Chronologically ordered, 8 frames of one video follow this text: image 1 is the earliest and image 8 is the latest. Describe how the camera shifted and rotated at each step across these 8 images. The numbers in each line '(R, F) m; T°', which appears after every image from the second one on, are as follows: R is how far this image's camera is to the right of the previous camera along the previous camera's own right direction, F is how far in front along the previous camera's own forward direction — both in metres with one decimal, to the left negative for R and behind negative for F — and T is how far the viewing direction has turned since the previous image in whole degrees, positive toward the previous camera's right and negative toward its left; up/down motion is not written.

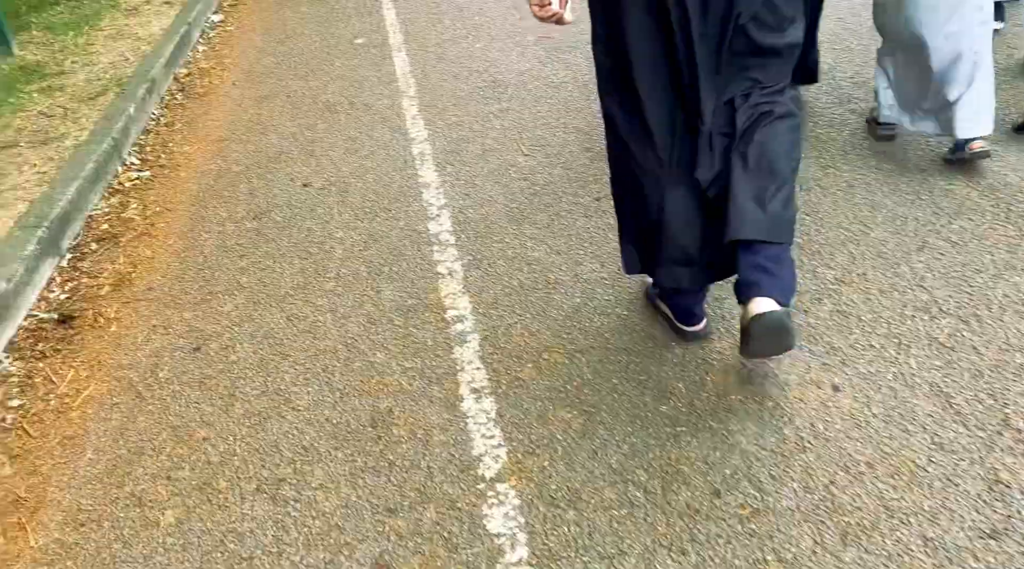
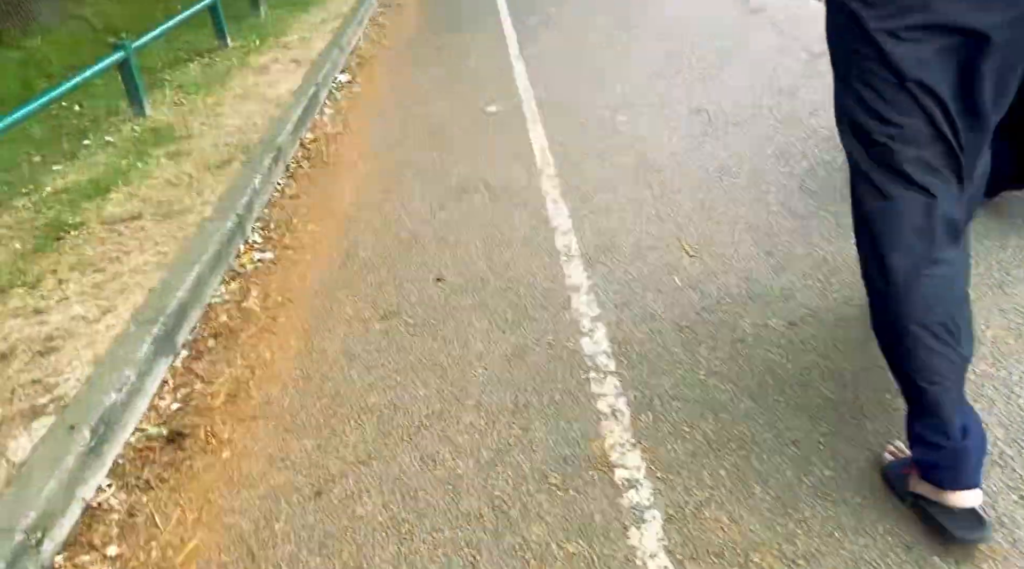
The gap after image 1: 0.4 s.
(-0.2, +0.4) m; -7°
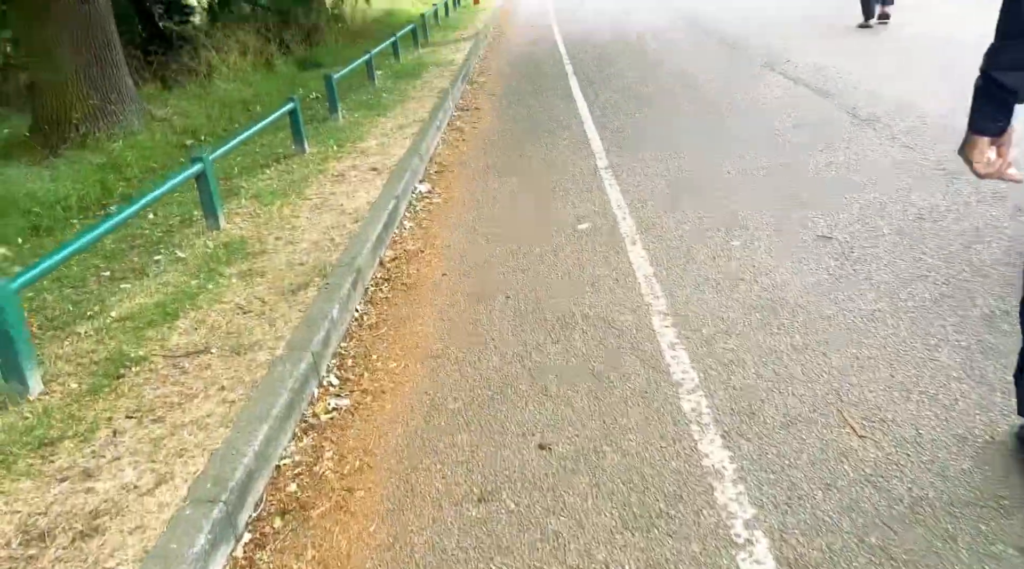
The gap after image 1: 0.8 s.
(-0.2, +0.4) m; -4°
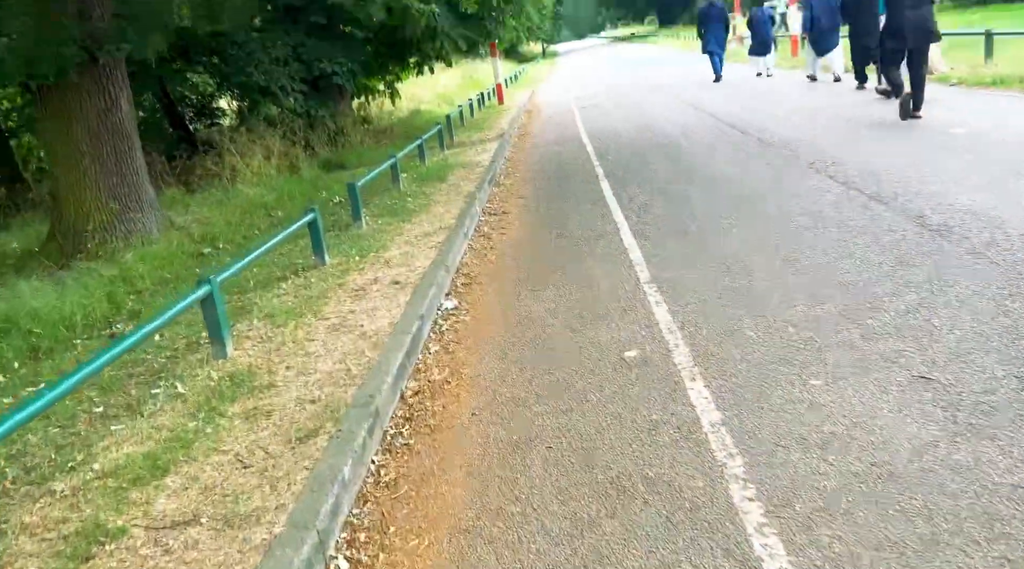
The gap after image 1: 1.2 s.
(-0.1, +0.5) m; -2°
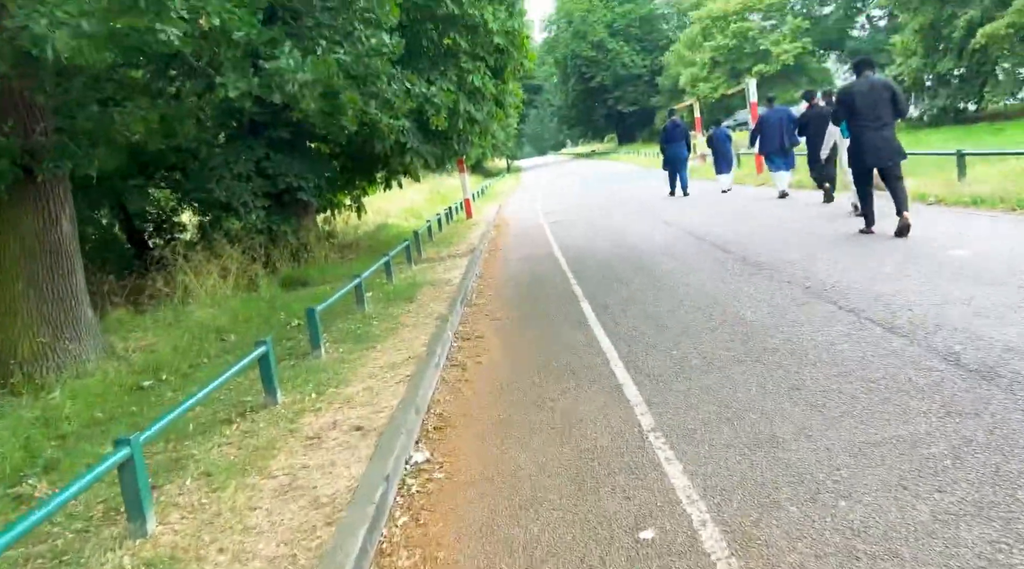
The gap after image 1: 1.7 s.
(-0.1, +0.7) m; +3°
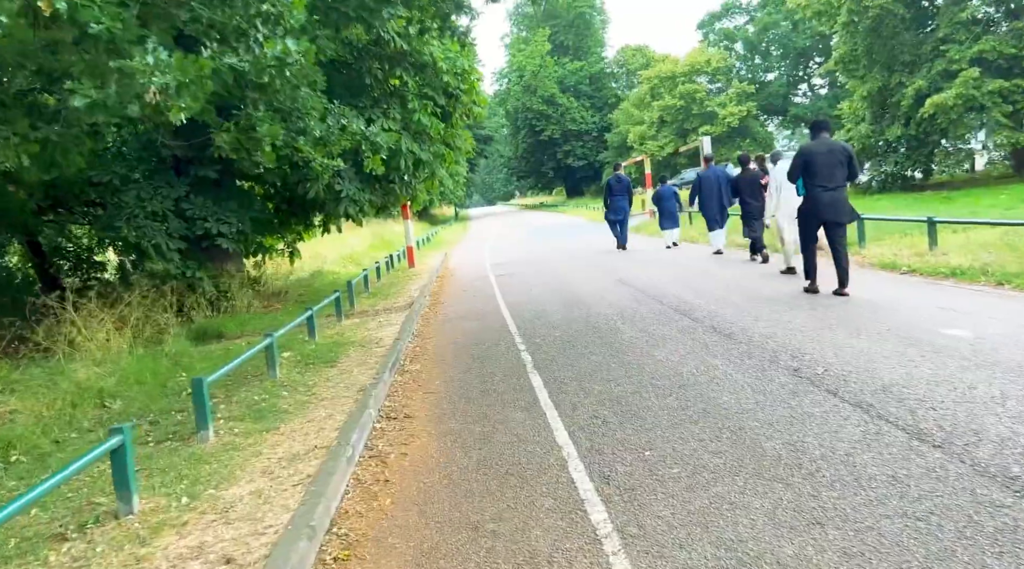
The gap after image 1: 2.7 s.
(0.0, +1.2) m; +4°
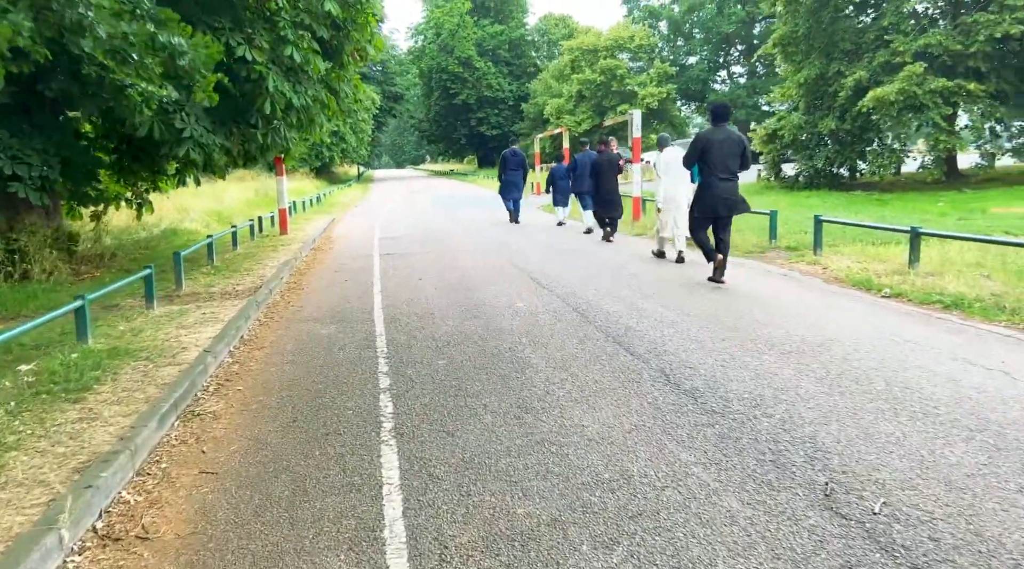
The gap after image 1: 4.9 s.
(+0.3, +2.8) m; +7°
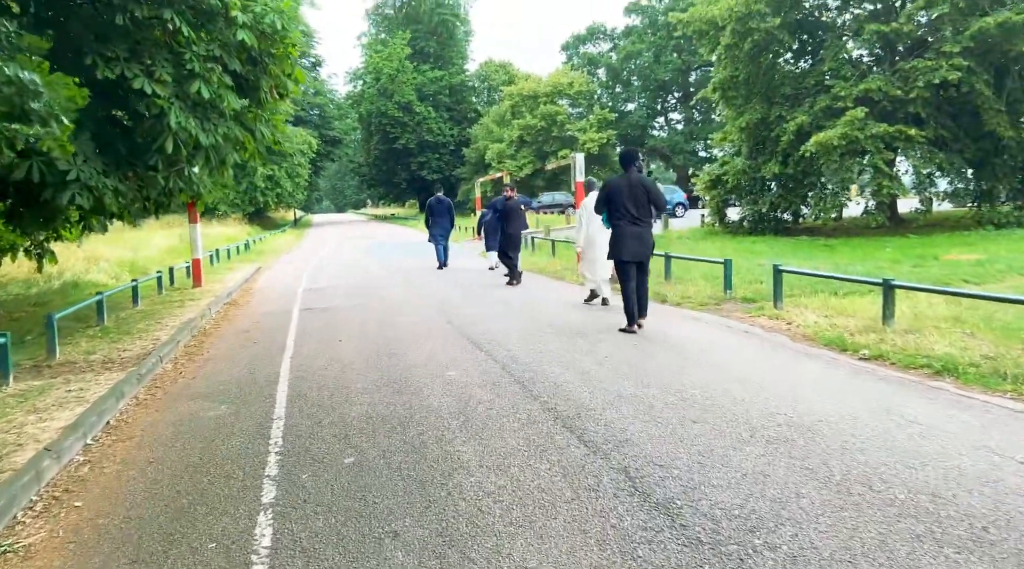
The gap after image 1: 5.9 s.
(+0.1, +1.2) m; +4°
